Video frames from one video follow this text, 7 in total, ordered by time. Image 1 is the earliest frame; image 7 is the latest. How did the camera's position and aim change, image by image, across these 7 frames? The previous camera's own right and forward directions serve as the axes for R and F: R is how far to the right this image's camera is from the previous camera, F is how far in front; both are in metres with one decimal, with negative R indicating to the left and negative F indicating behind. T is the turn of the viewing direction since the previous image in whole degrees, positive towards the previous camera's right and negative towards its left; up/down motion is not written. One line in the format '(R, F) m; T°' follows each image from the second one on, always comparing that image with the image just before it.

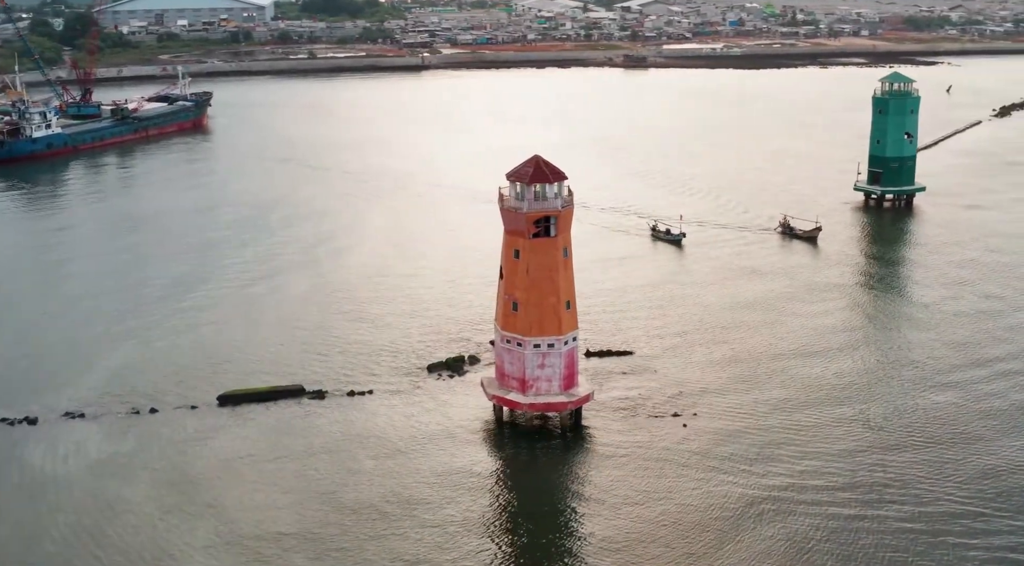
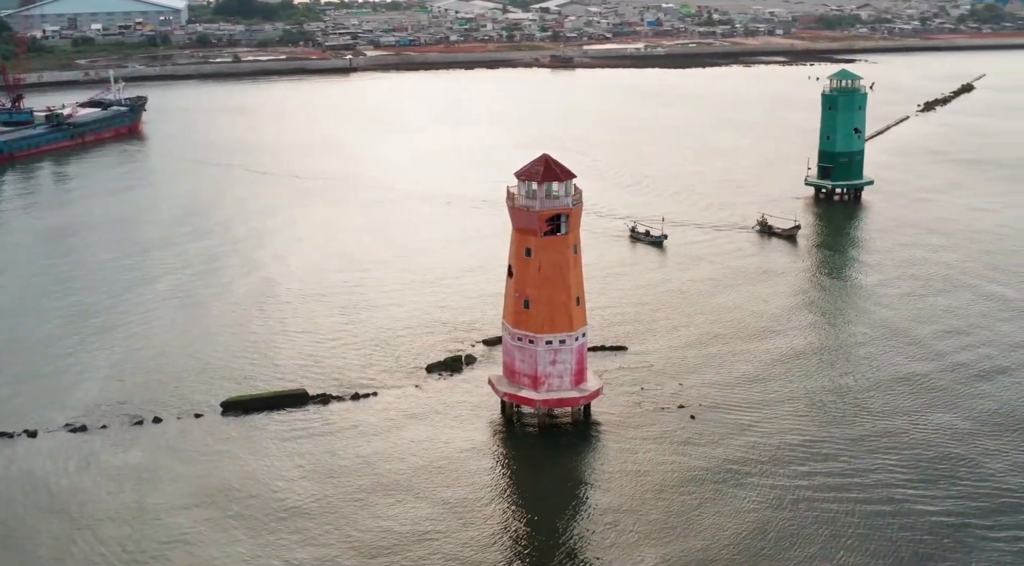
(-0.9, 0.0) m; +4°
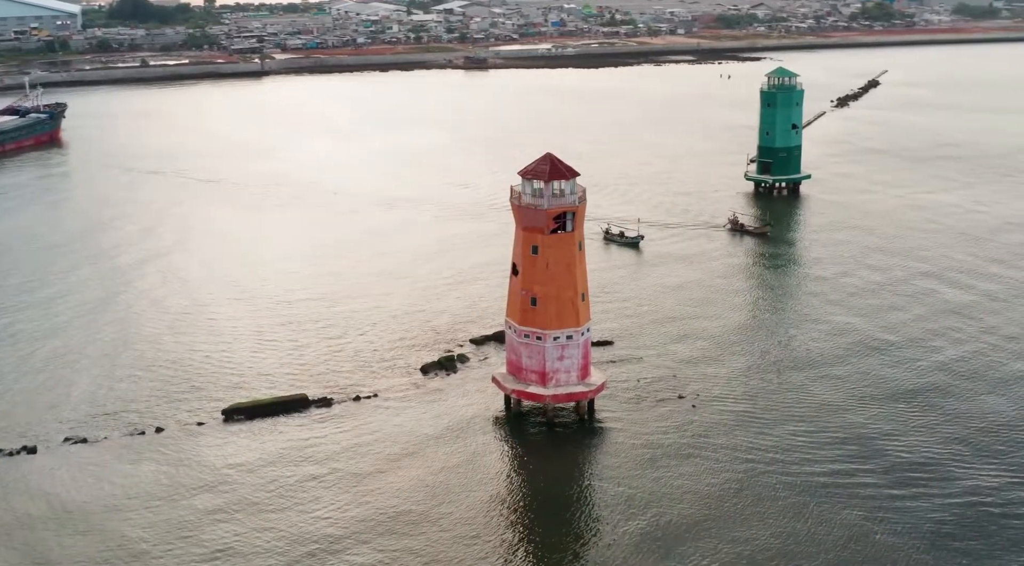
(-1.0, -0.1) m; +4°
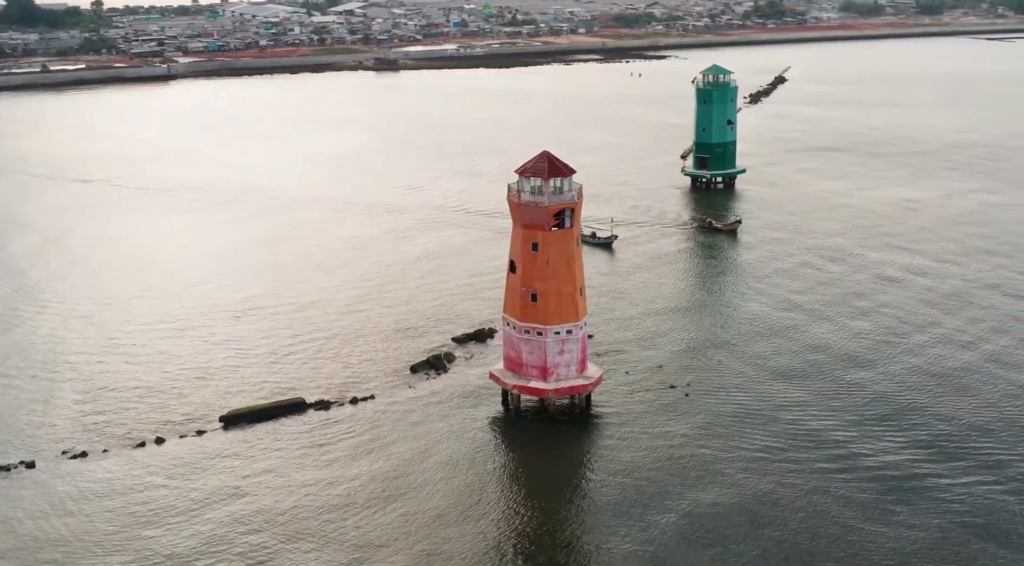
(-1.0, -0.1) m; +5°
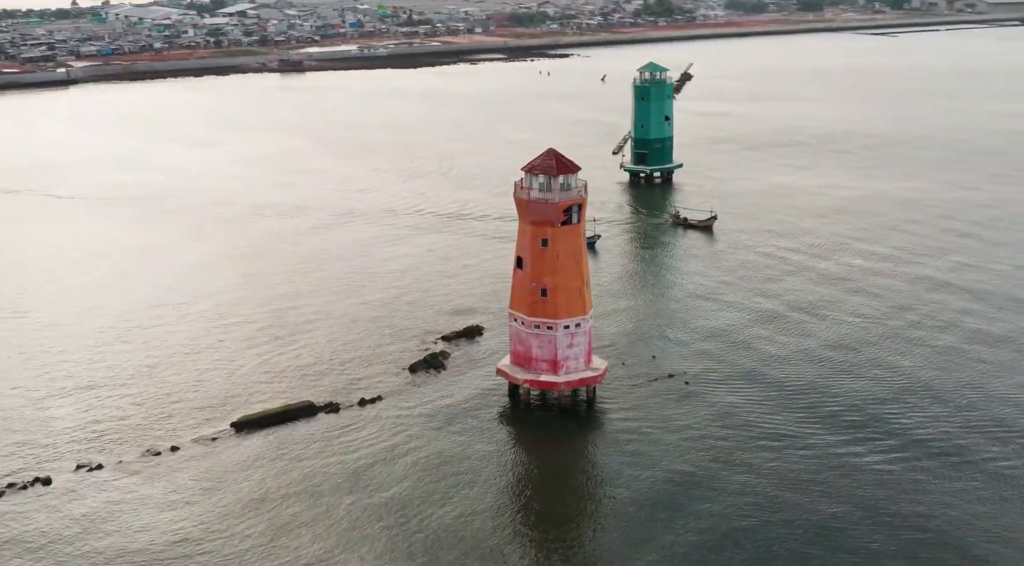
(-1.2, -0.2) m; +5°
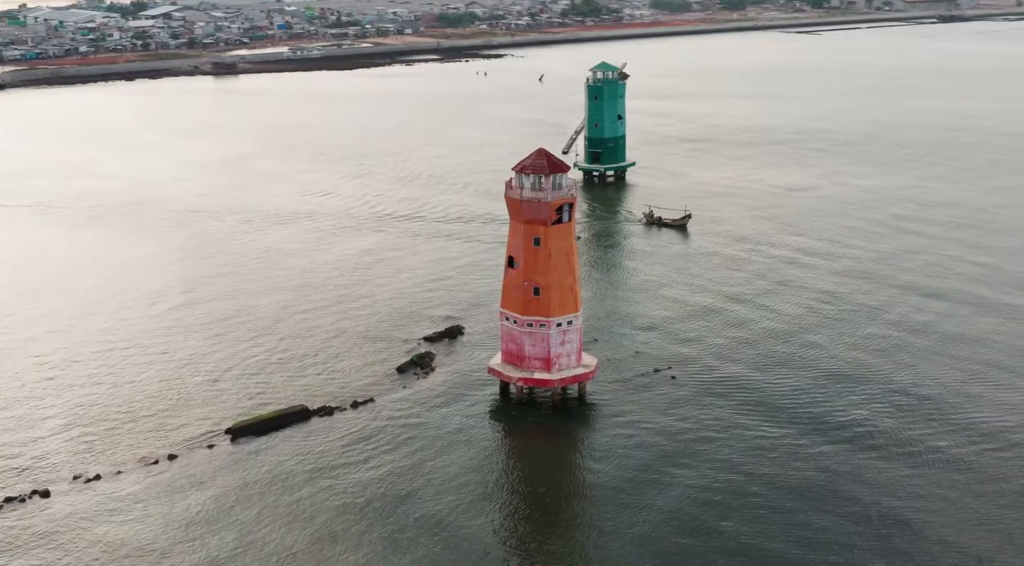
(-0.7, -0.1) m; +3°
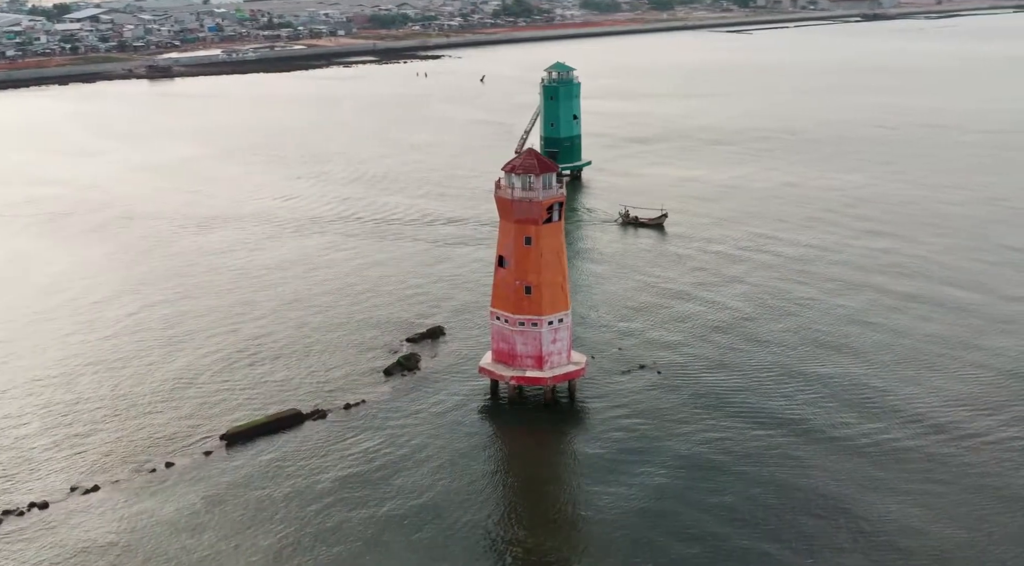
(-0.6, -0.1) m; +3°
